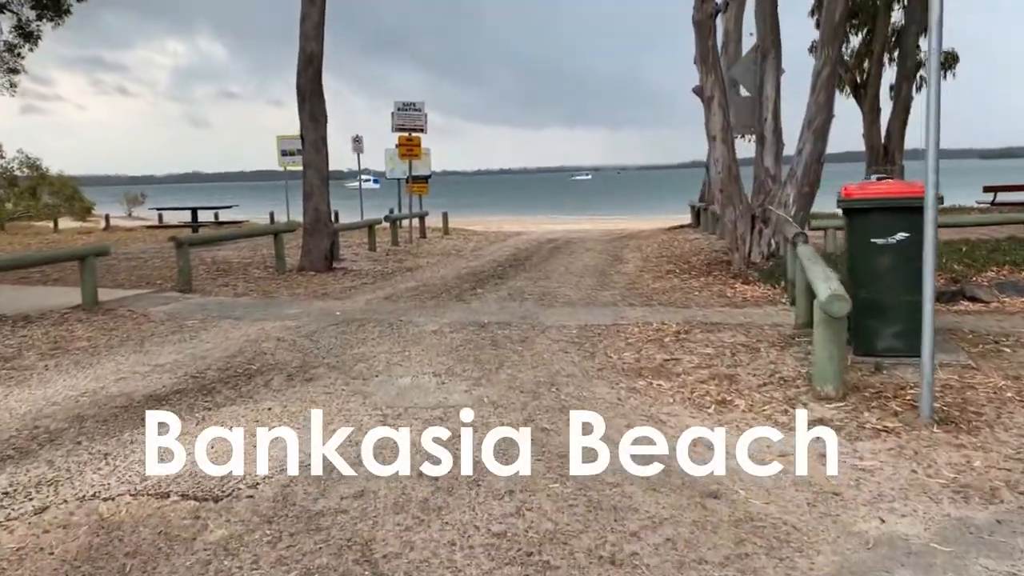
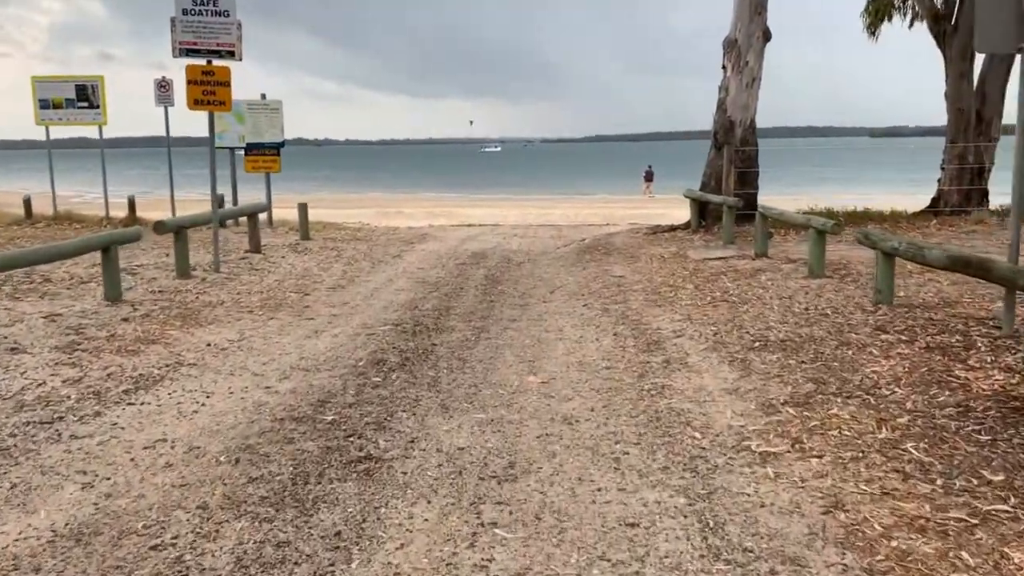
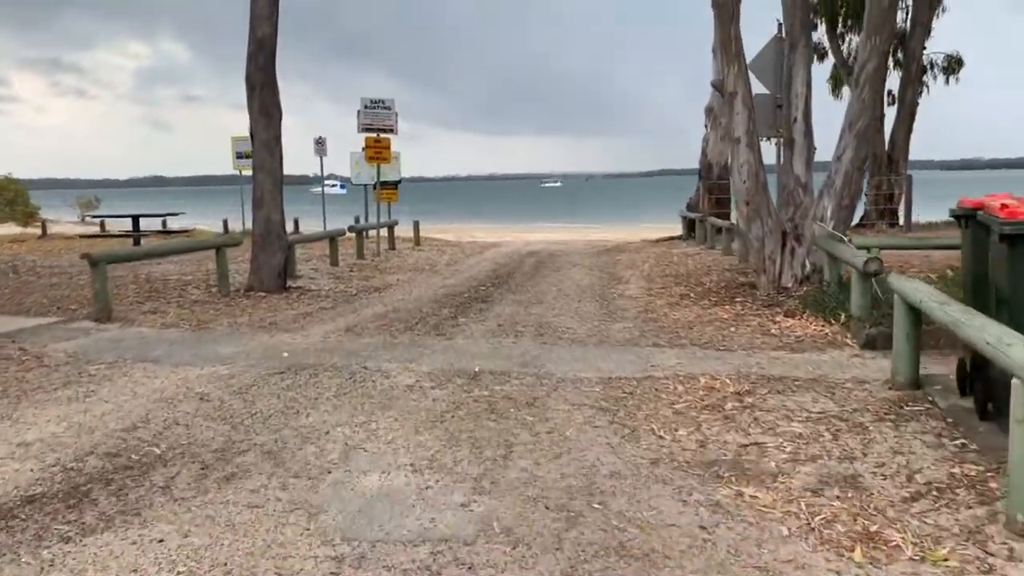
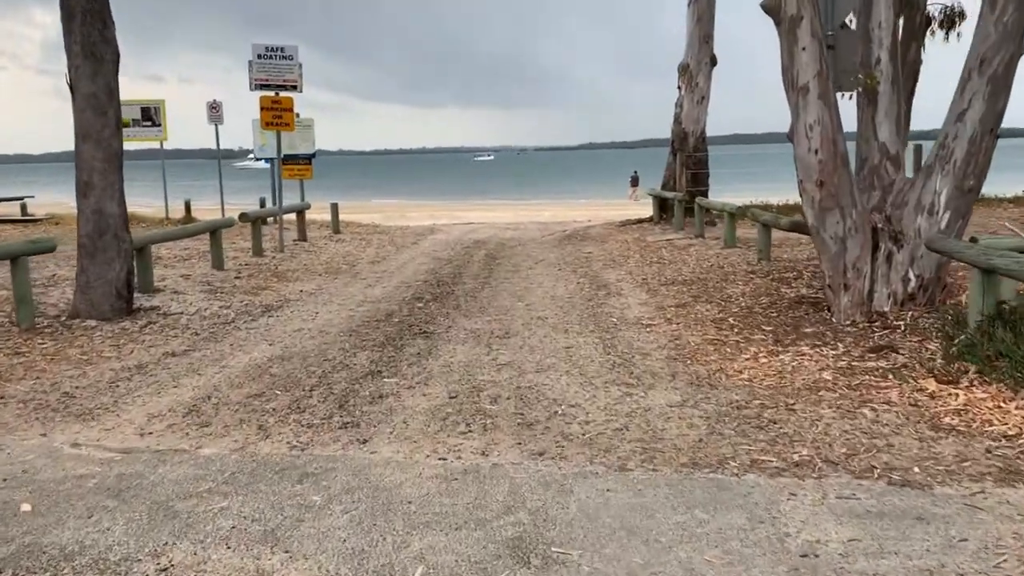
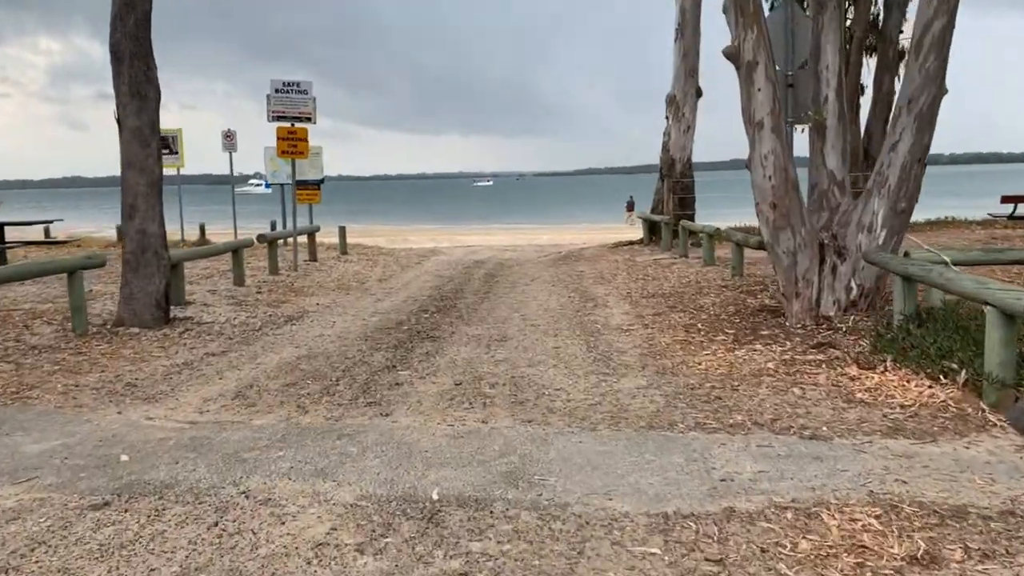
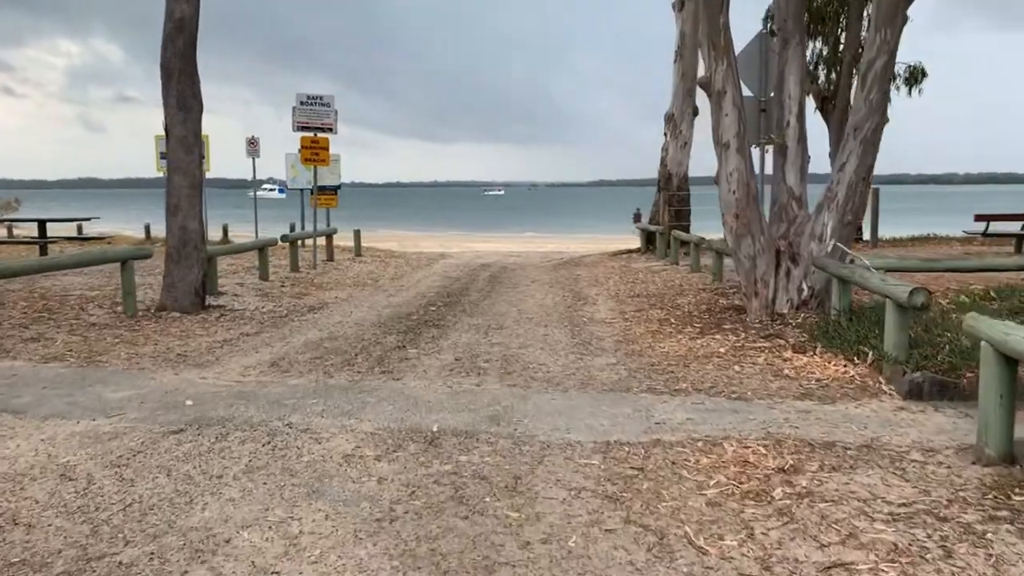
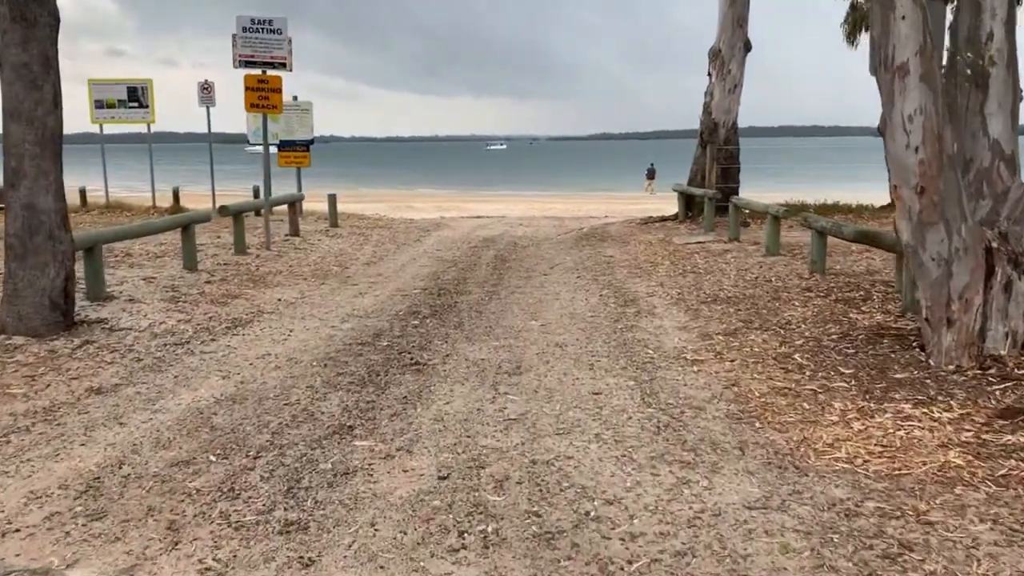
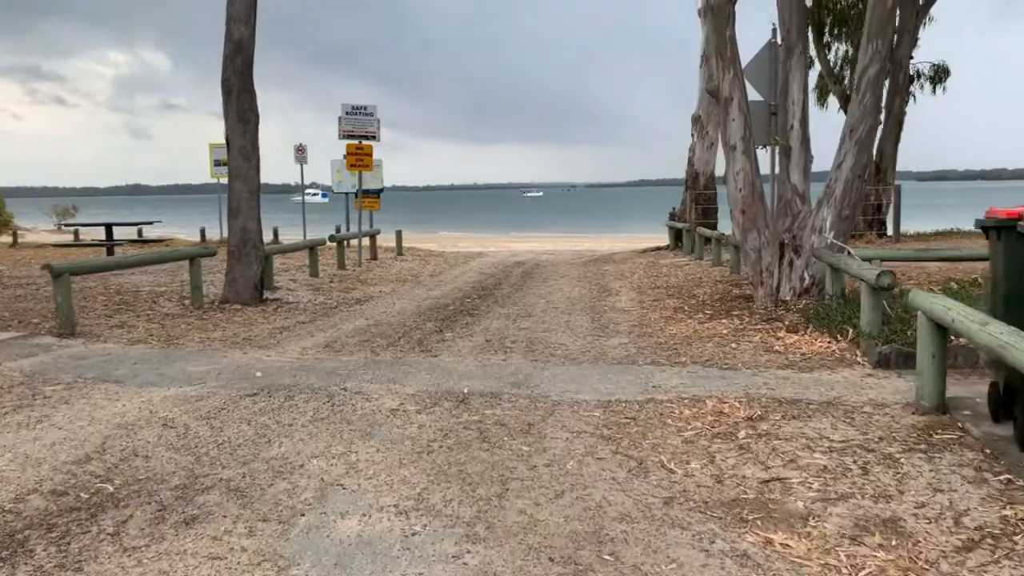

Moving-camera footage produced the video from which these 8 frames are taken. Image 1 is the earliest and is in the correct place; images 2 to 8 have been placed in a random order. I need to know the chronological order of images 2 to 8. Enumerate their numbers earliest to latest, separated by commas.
3, 8, 6, 5, 4, 7, 2
